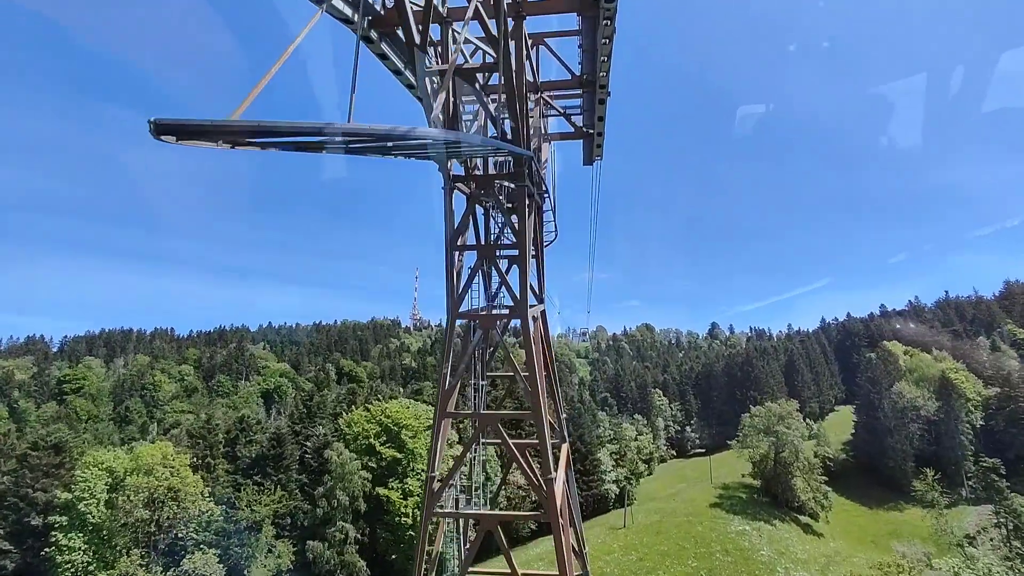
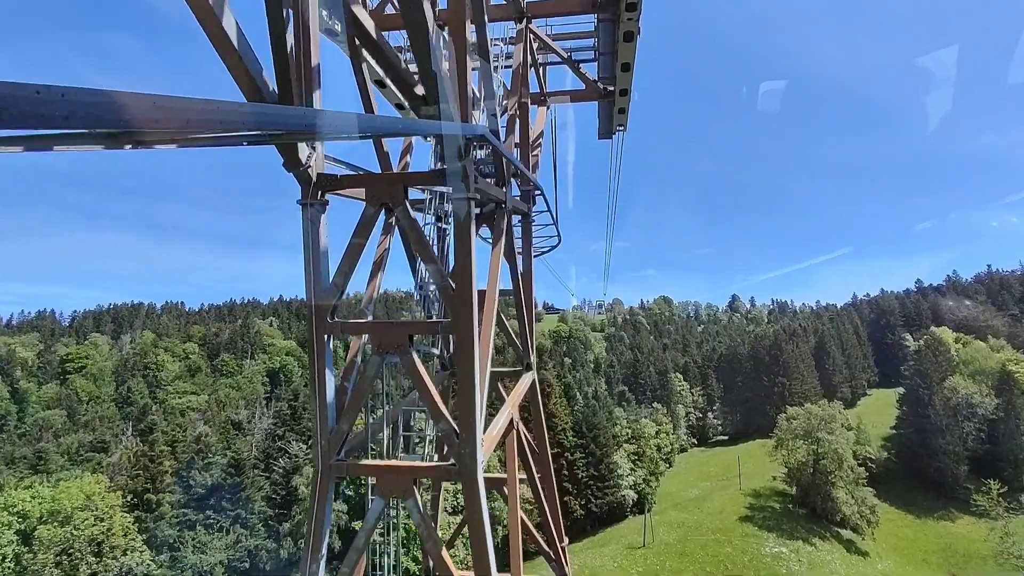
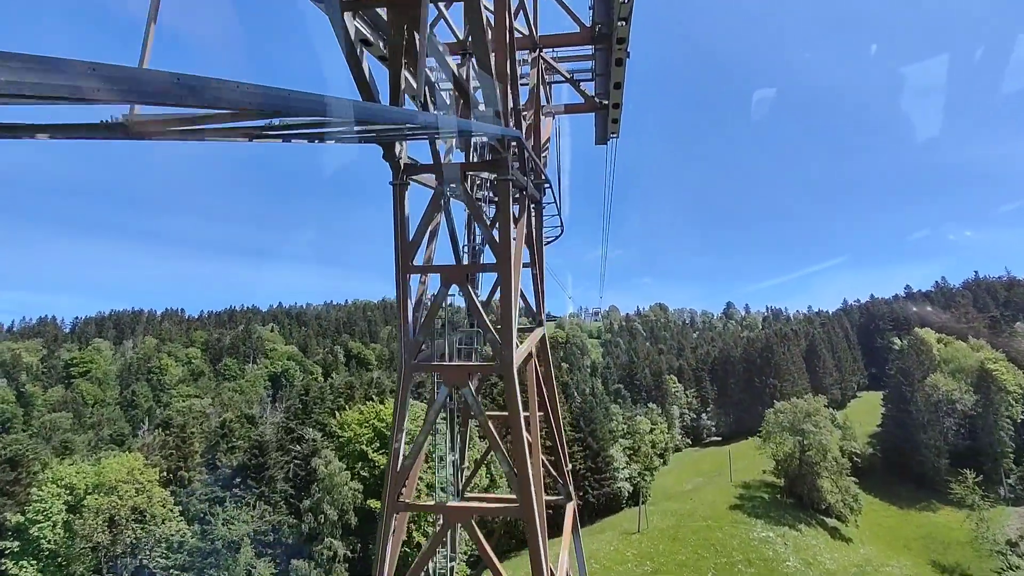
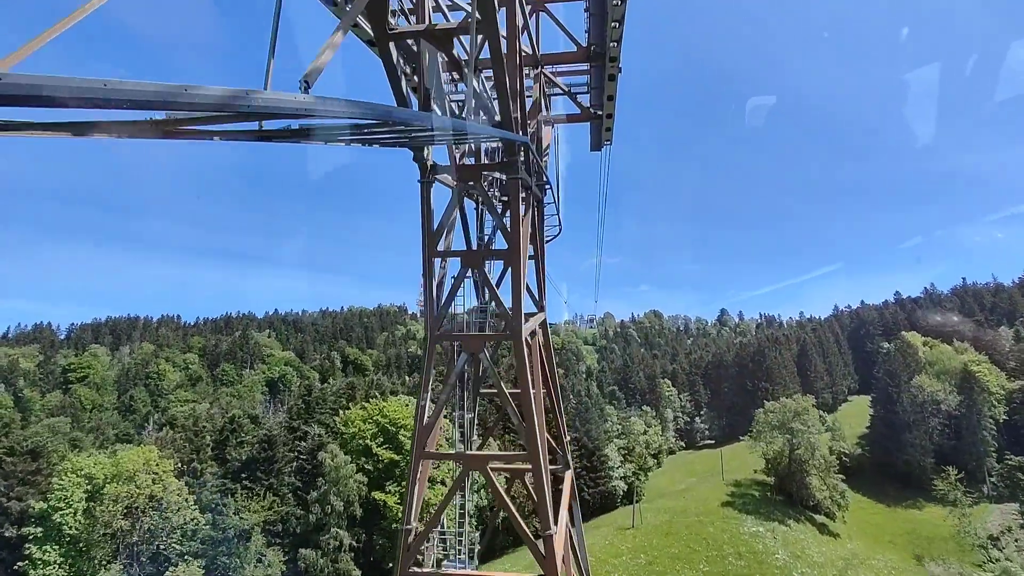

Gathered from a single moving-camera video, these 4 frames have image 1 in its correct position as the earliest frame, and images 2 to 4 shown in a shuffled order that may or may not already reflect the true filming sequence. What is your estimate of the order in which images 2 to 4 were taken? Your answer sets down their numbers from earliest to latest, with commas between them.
4, 3, 2
